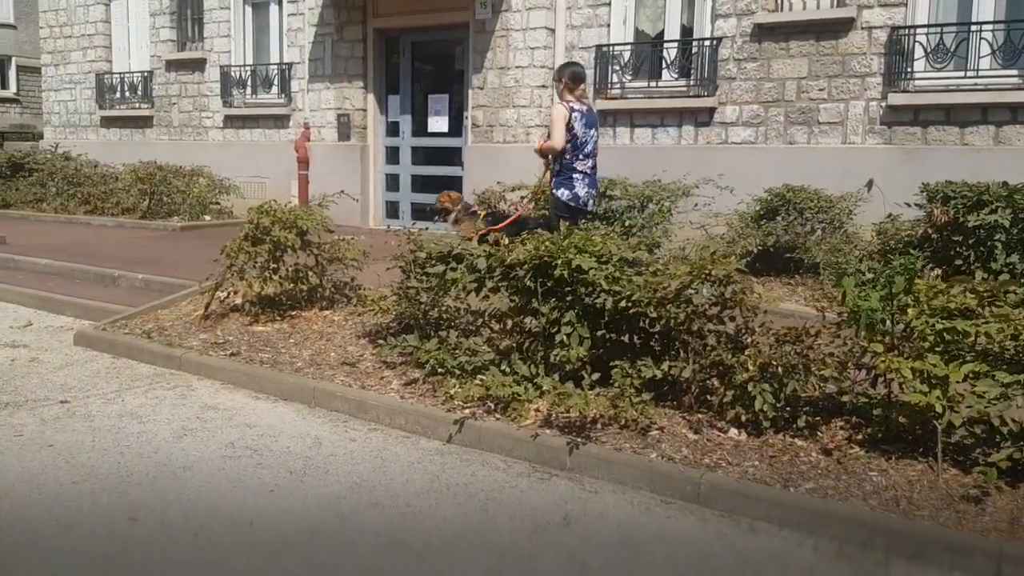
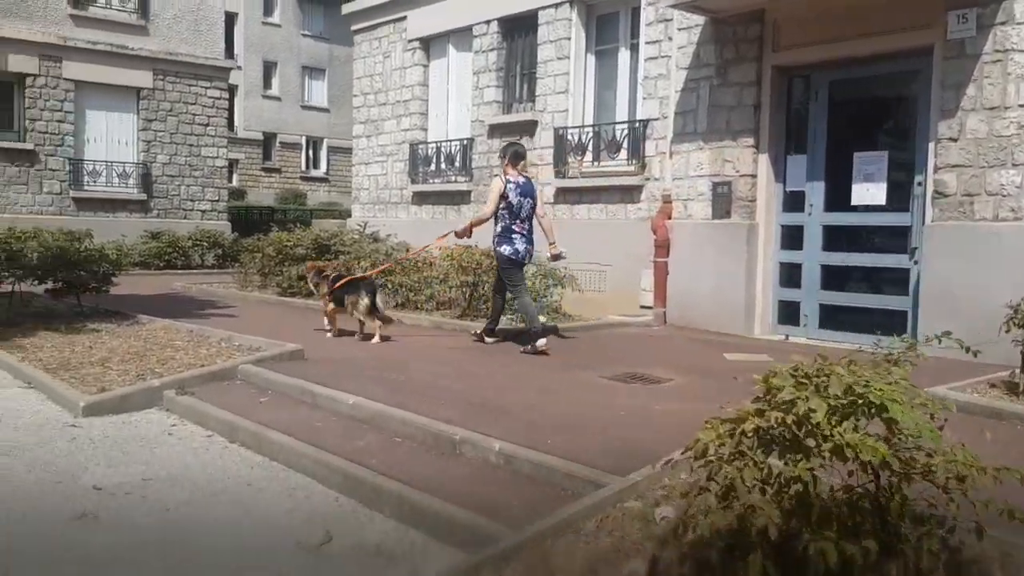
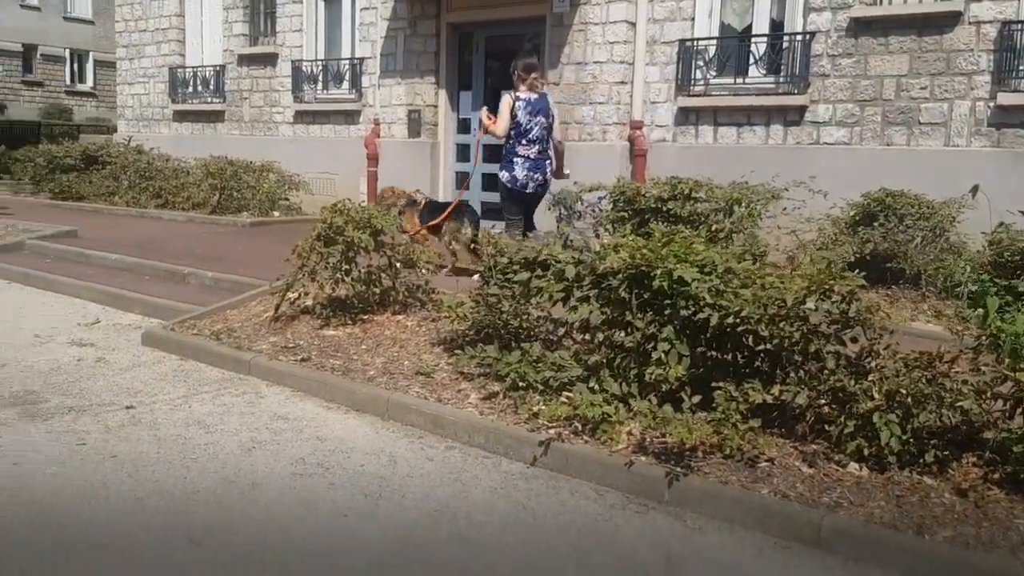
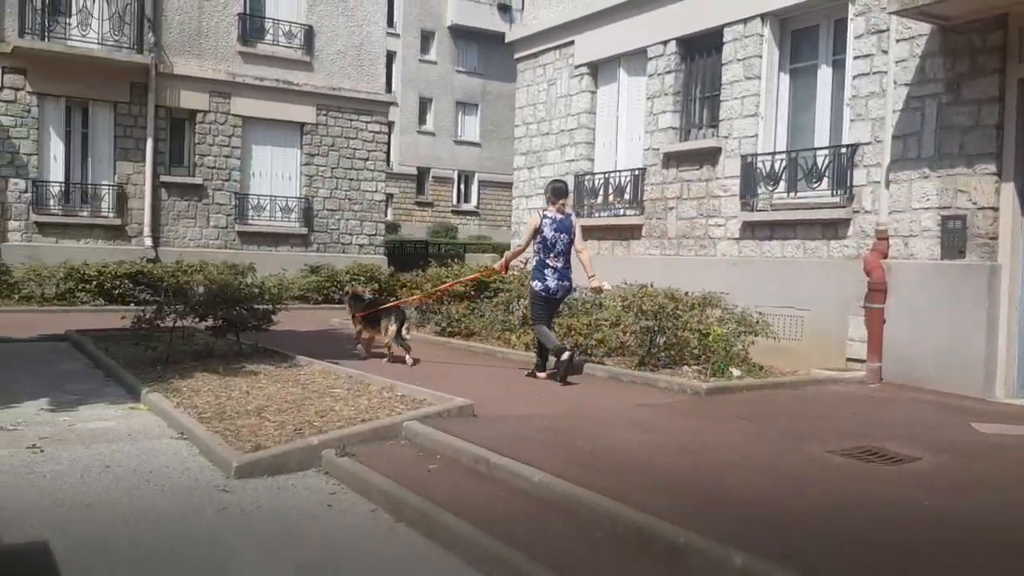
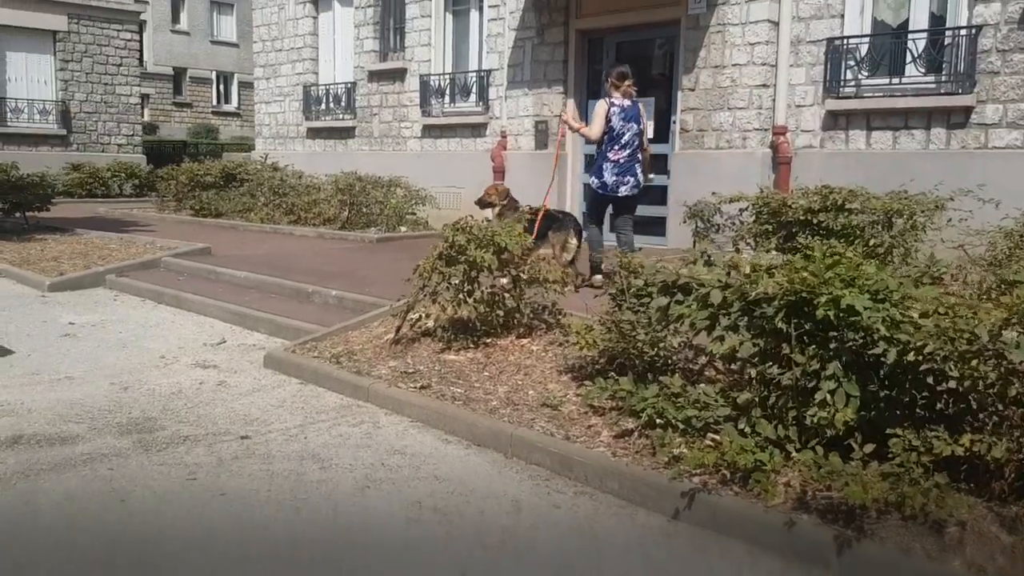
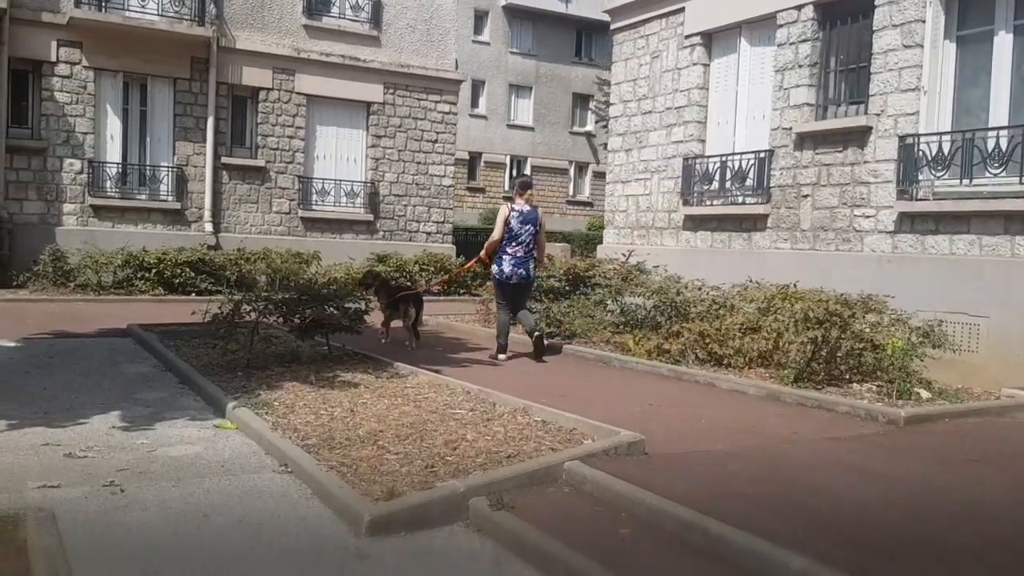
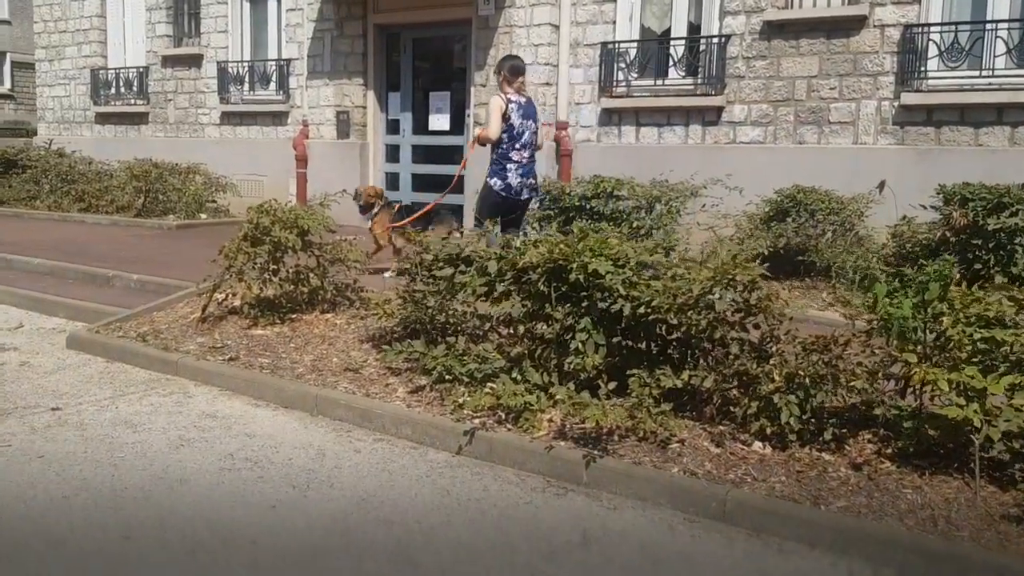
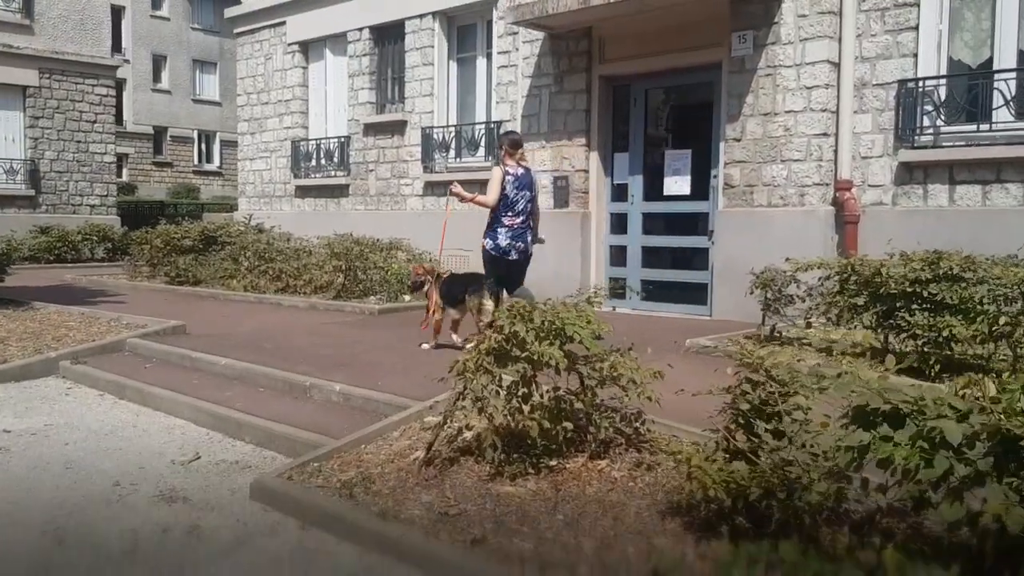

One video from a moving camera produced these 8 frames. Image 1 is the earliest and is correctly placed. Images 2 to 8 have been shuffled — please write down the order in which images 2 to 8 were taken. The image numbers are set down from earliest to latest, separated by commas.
7, 3, 5, 8, 2, 4, 6
